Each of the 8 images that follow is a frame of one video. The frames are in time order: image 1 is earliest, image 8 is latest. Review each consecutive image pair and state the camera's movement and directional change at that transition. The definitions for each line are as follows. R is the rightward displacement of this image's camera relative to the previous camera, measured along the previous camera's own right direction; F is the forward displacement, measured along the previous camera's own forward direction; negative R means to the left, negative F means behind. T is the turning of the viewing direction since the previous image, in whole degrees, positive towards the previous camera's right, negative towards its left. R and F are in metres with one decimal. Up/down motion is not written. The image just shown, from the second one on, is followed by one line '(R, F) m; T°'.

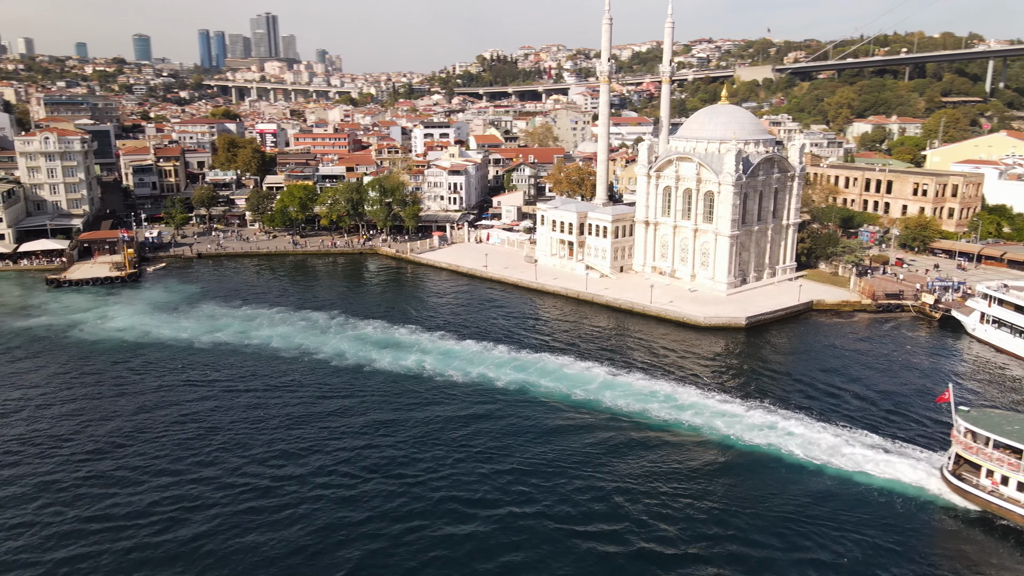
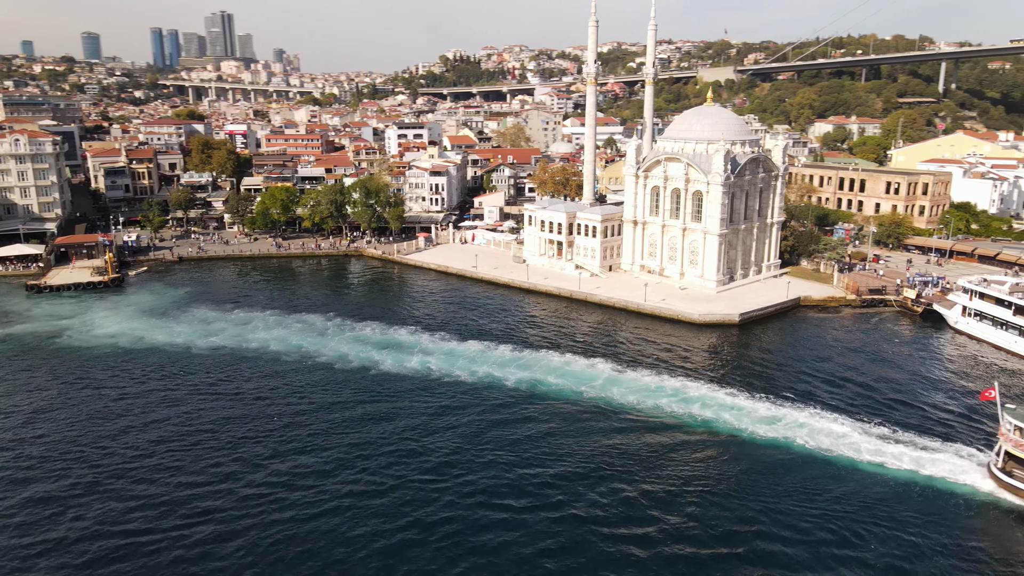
(-1.6, -0.2) m; +3°
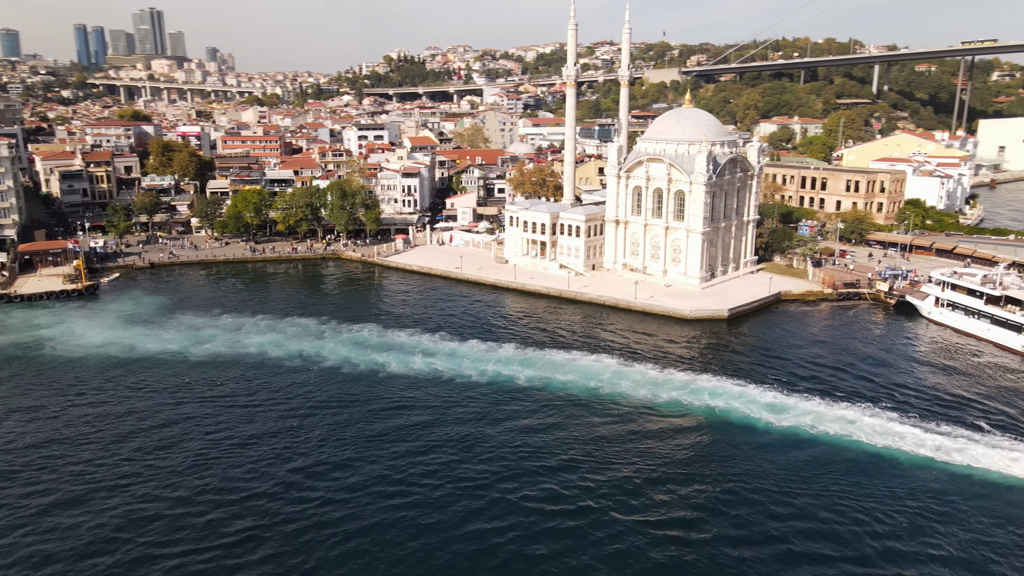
(-2.4, -0.3) m; +4°
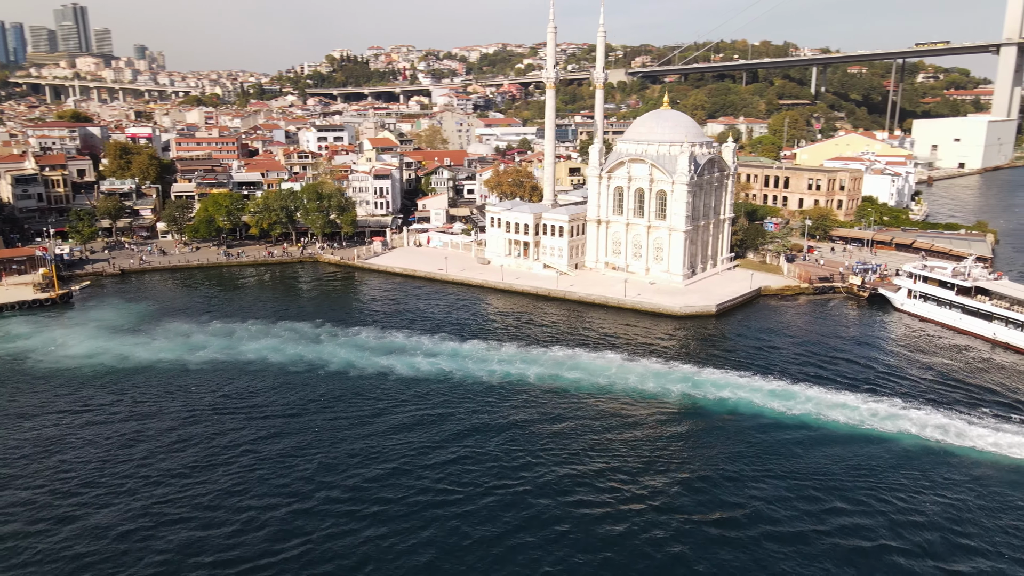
(-2.4, -0.3) m; +4°
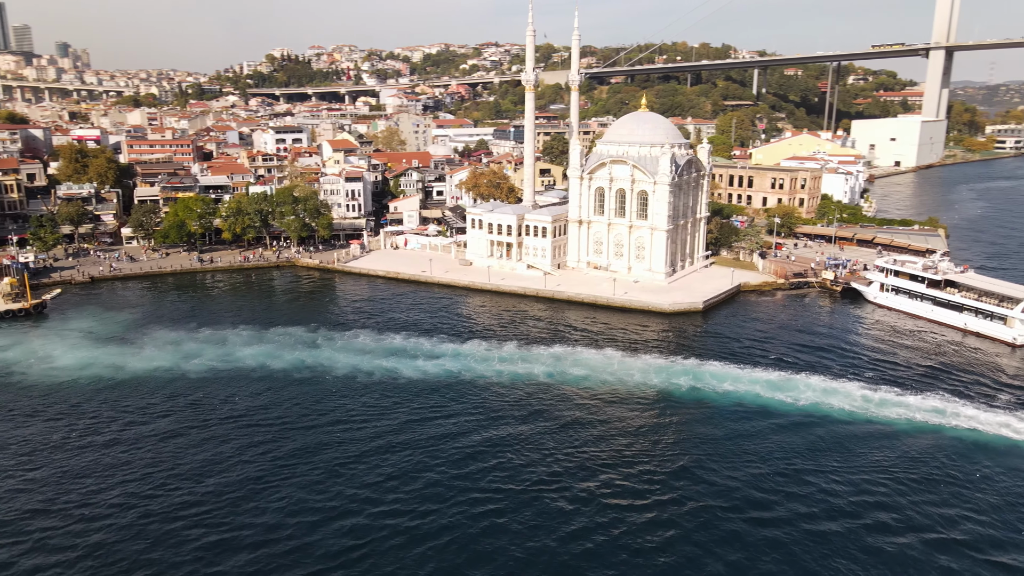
(-2.4, -0.3) m; +4°
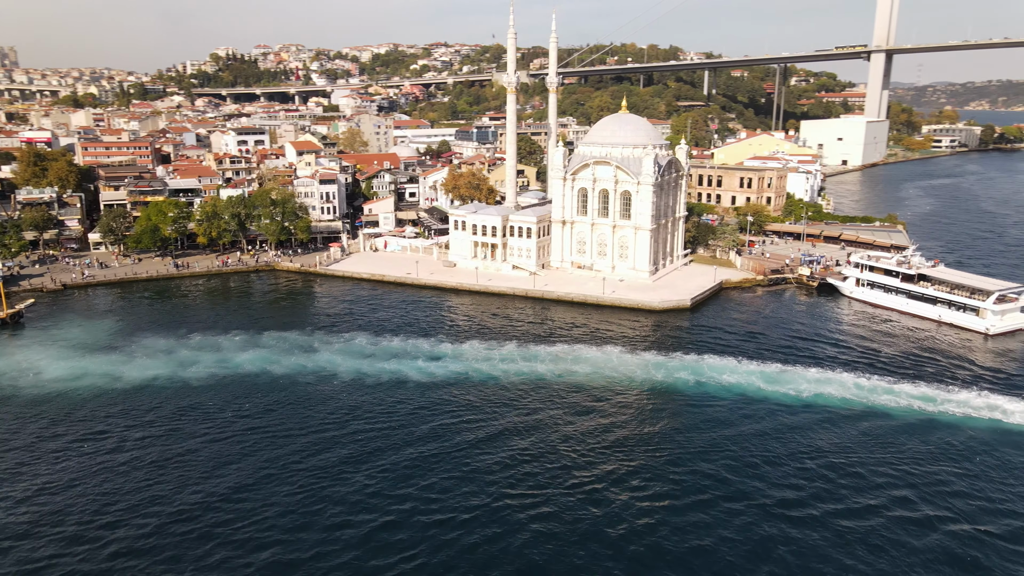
(-2.1, -0.3) m; +4°
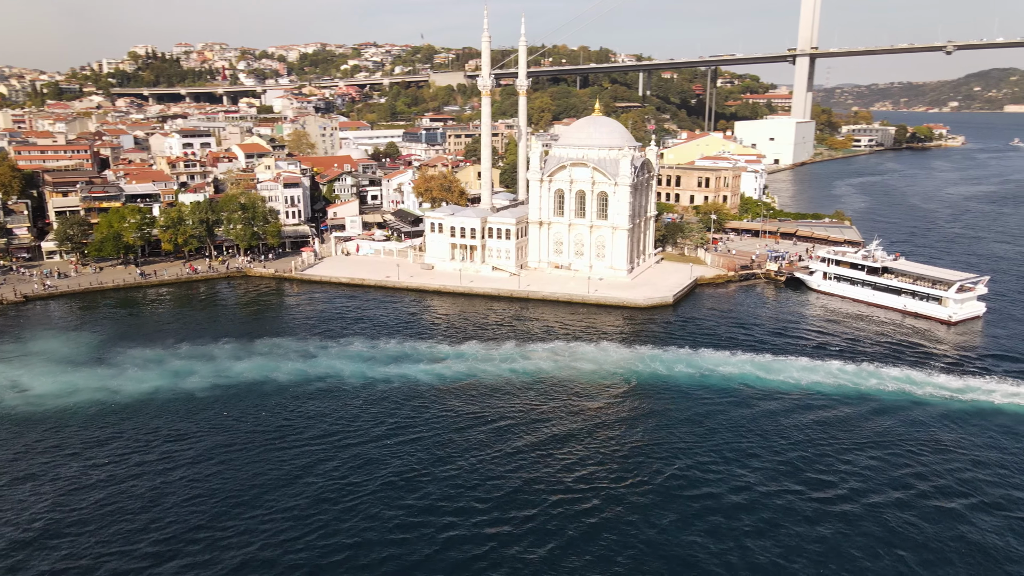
(-2.9, -0.4) m; +5°
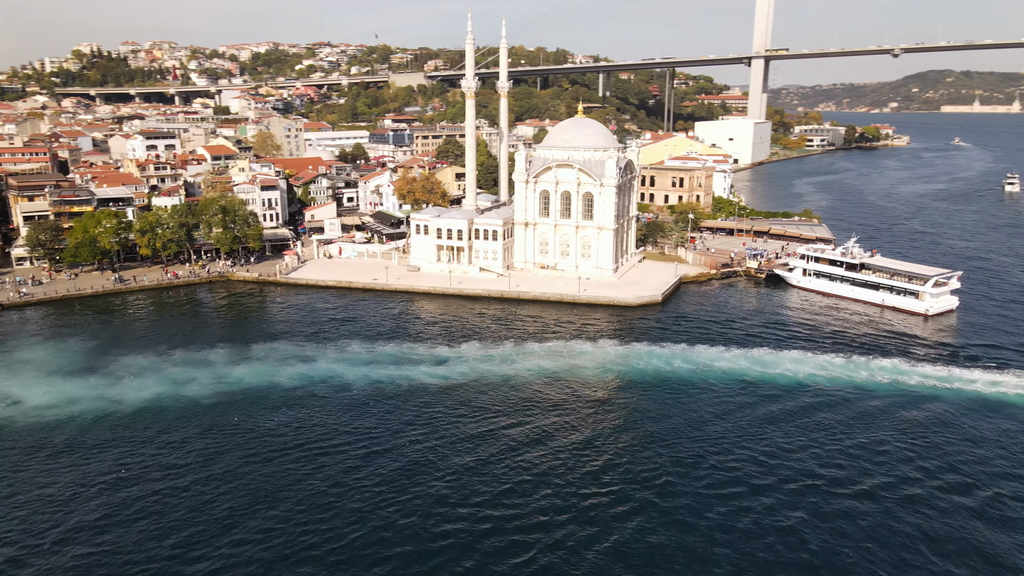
(-1.8, -0.3) m; +3°
